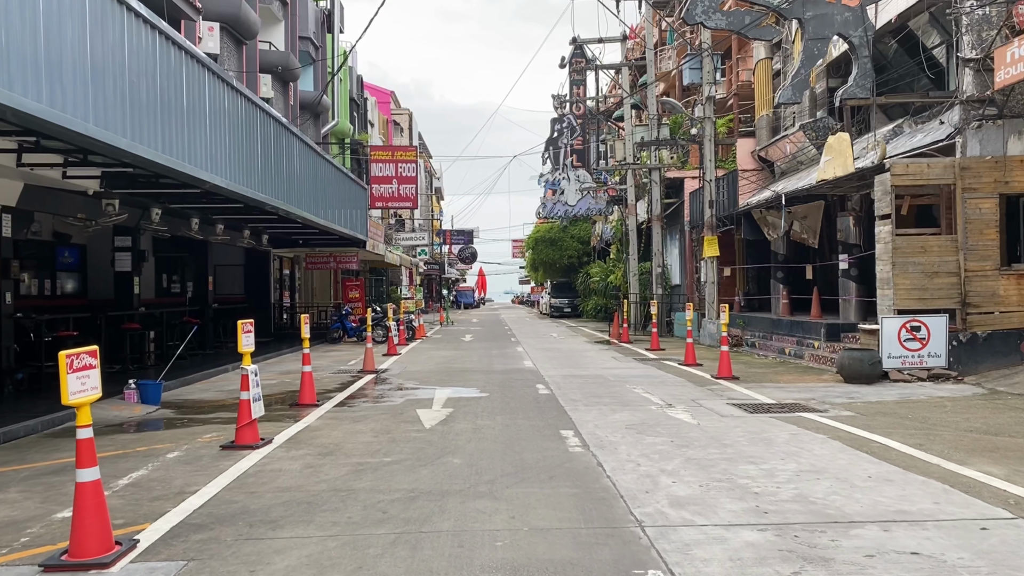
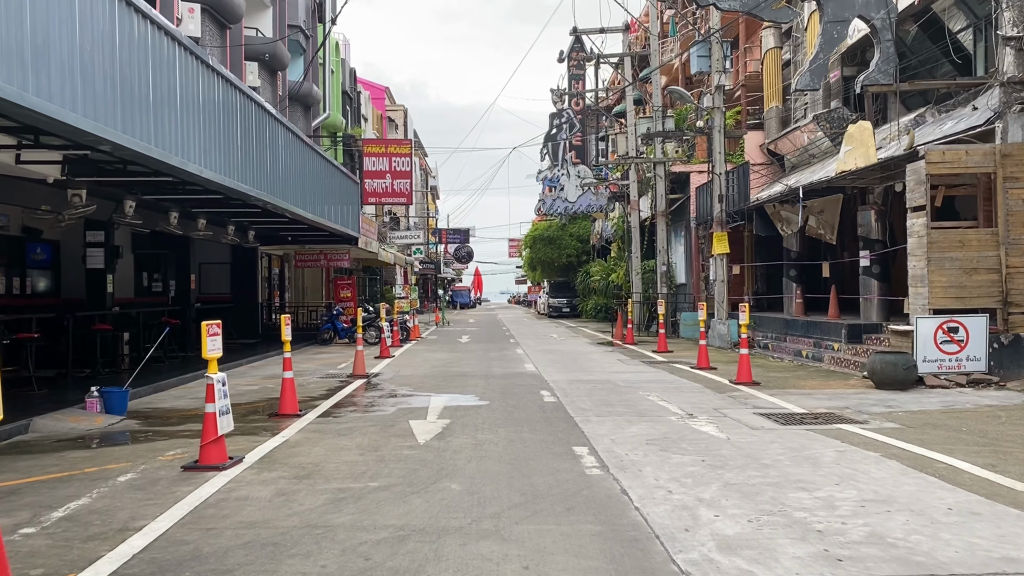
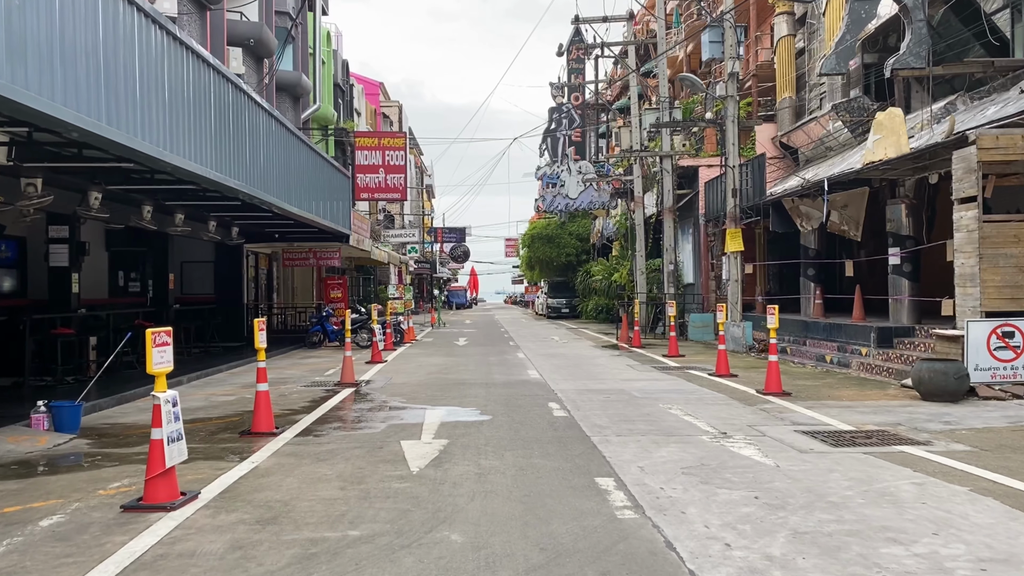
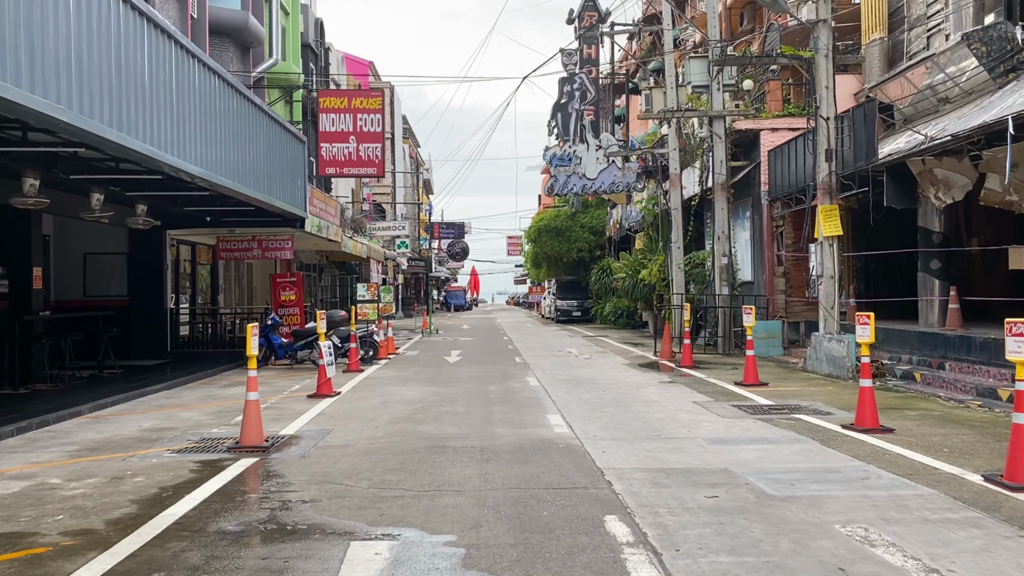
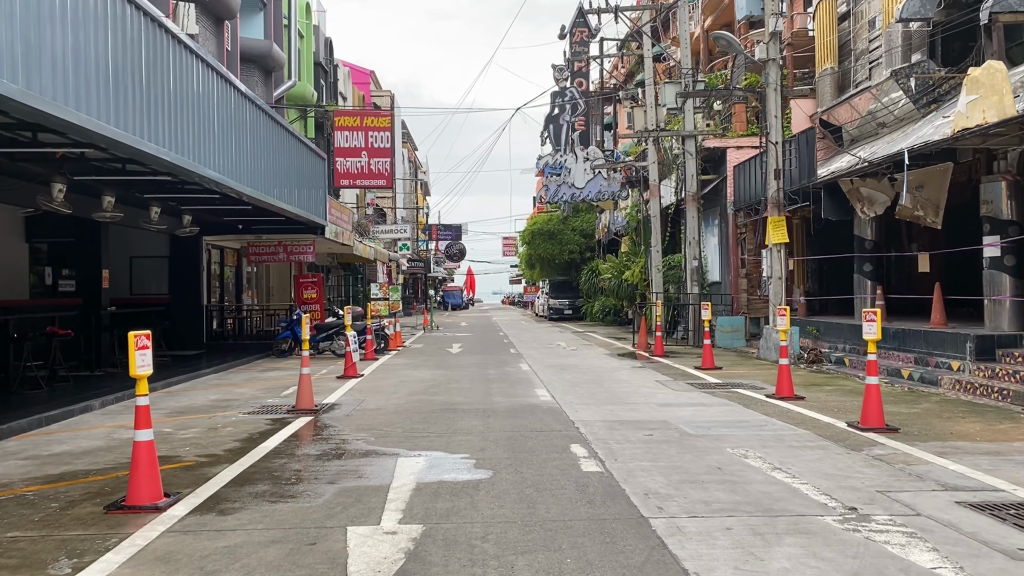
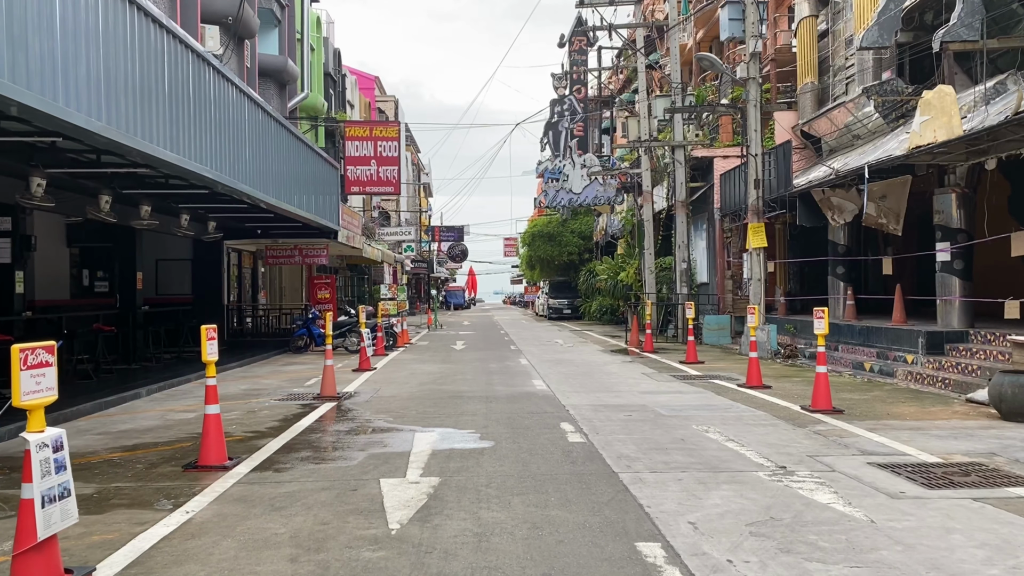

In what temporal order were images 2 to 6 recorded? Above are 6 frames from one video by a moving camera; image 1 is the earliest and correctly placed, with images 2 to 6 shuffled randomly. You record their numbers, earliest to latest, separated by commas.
2, 3, 6, 5, 4
